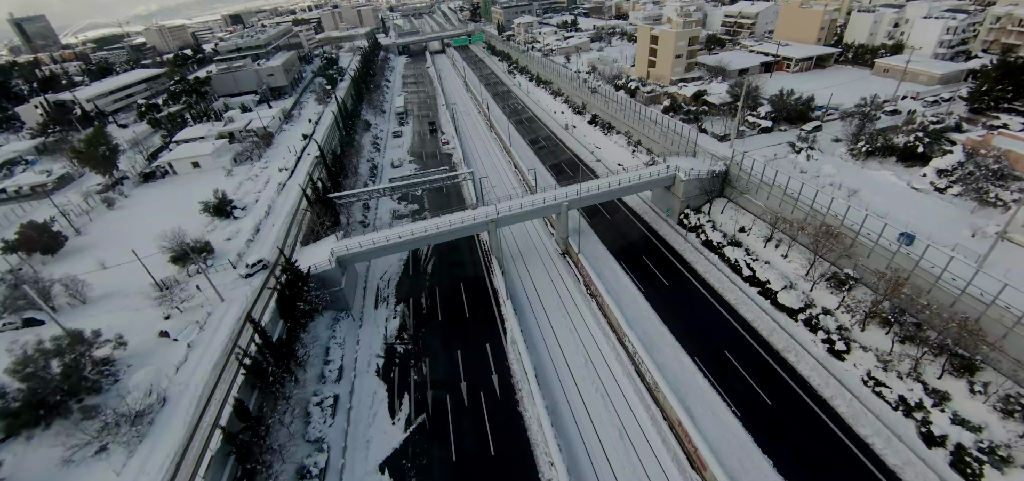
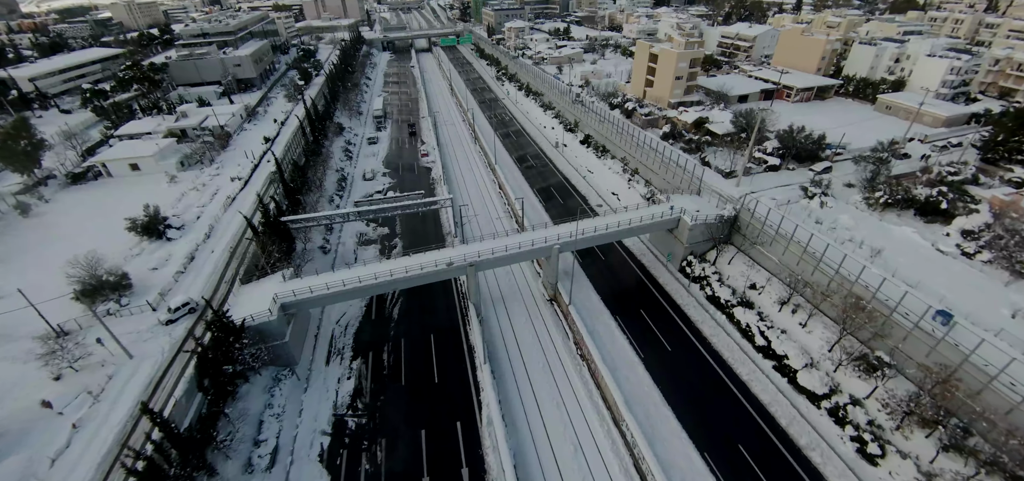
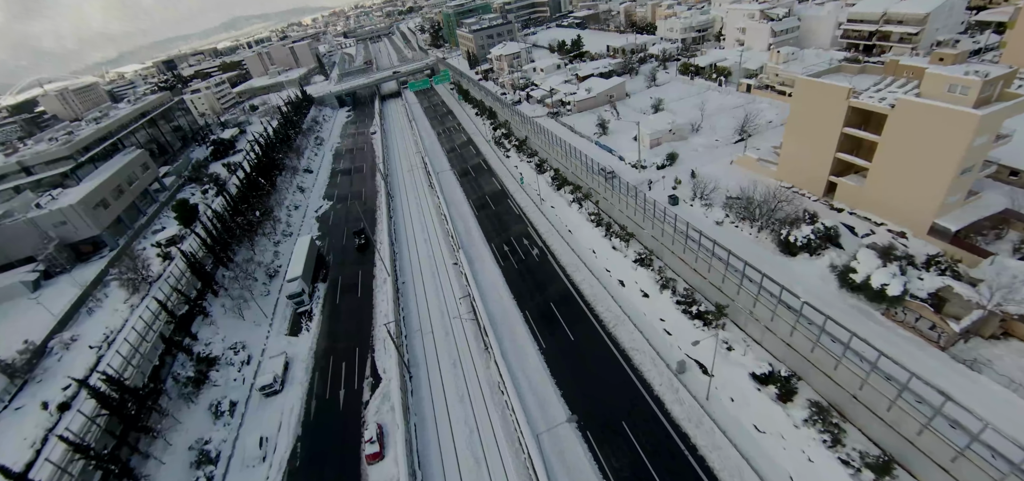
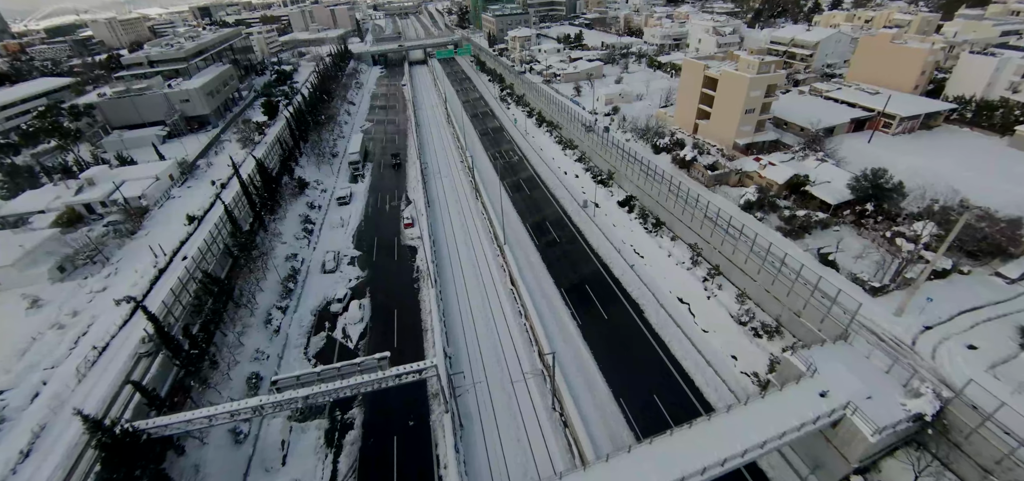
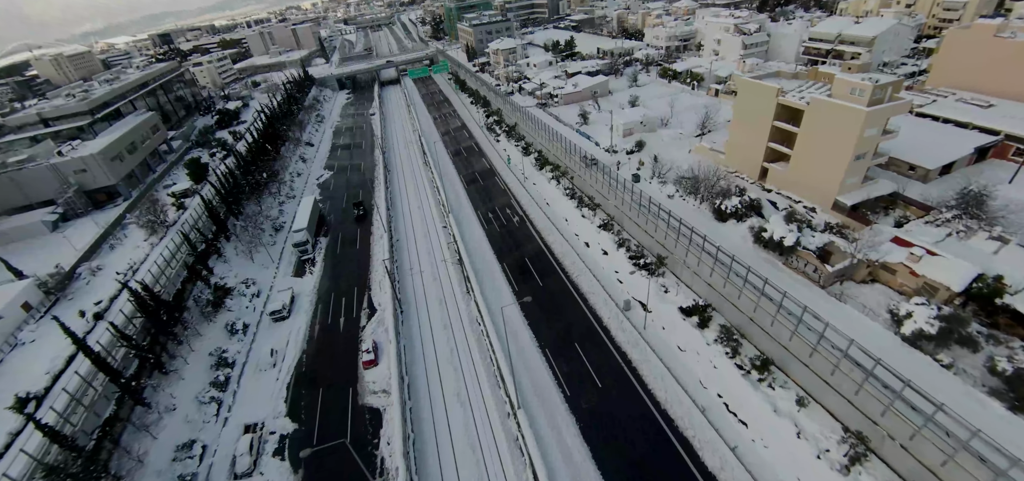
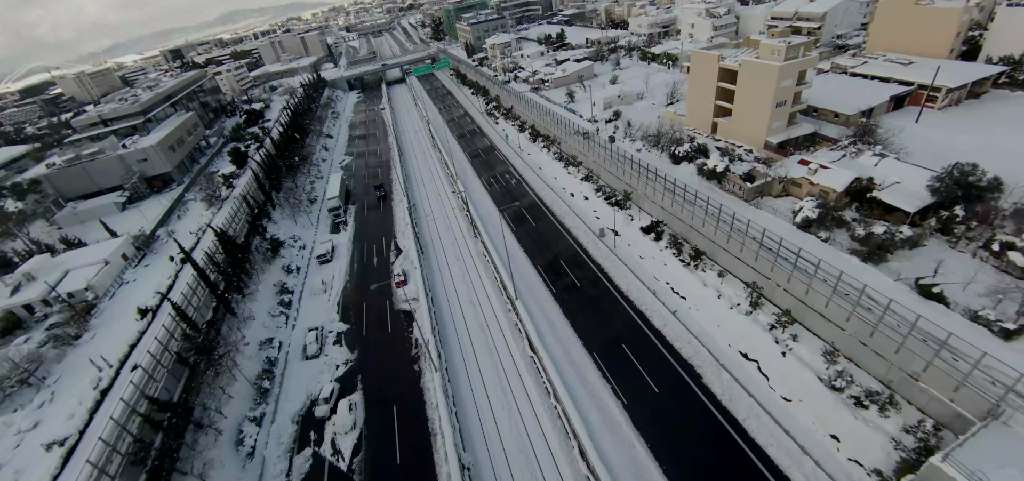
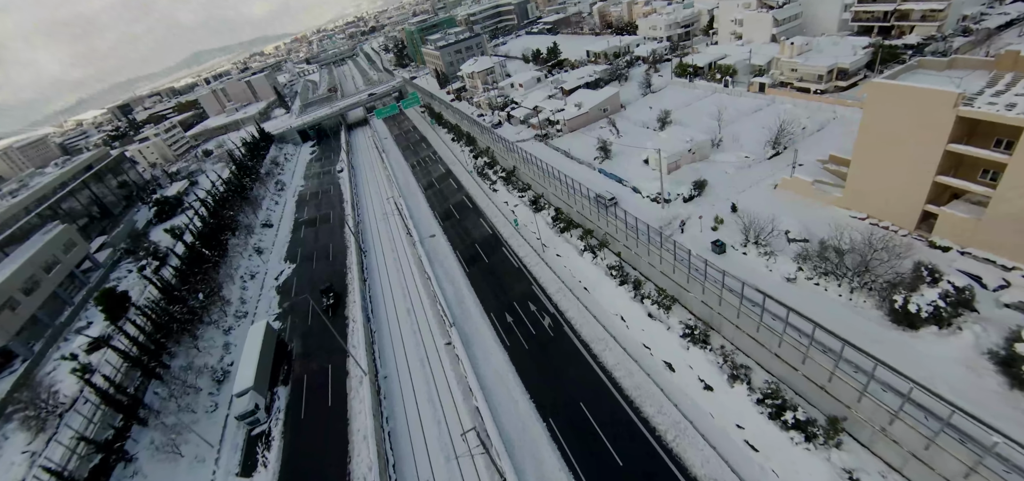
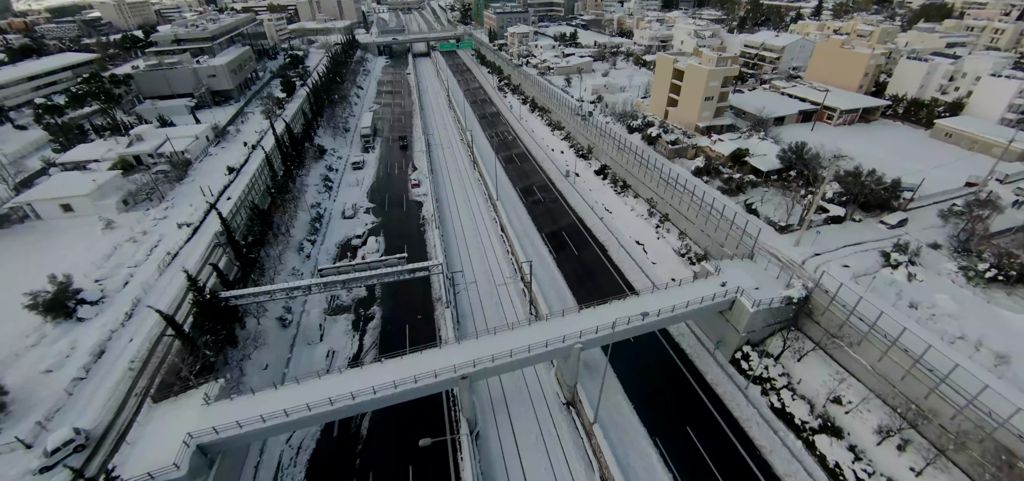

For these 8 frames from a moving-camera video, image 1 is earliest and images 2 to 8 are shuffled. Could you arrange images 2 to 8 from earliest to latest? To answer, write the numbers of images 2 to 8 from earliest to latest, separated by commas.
2, 8, 4, 6, 5, 3, 7
